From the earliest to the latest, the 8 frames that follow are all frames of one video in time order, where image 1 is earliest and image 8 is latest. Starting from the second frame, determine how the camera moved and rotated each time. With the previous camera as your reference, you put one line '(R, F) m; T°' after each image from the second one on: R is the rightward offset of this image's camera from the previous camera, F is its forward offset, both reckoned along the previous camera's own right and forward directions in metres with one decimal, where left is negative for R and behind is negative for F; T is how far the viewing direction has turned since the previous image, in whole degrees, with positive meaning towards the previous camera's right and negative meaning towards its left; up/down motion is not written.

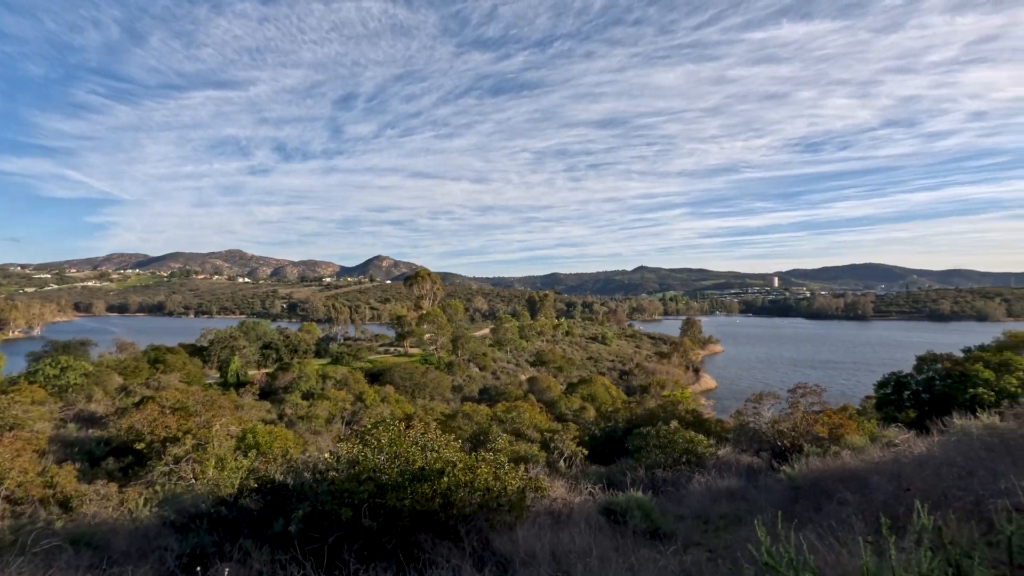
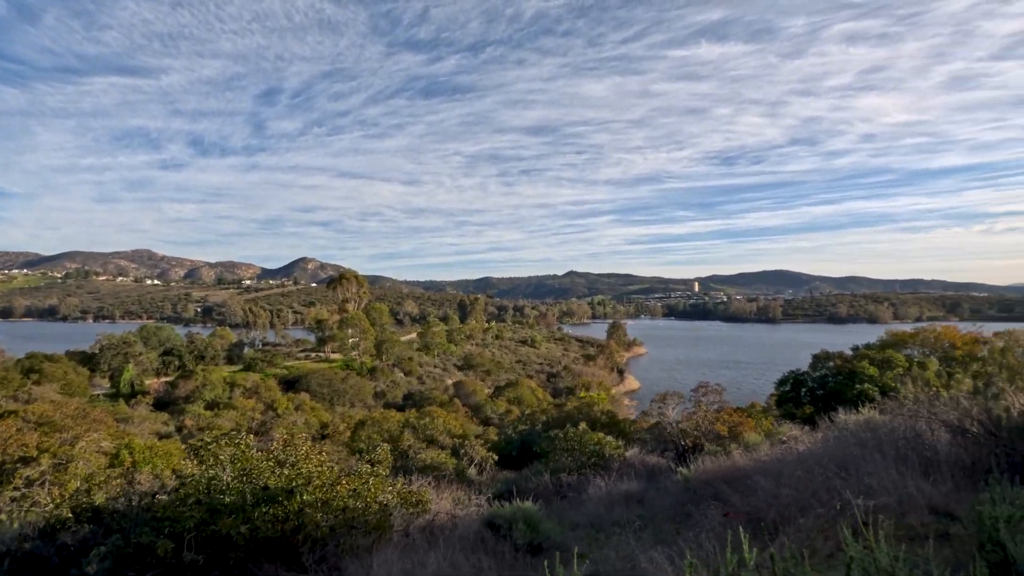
(+0.8, +0.6) m; +7°
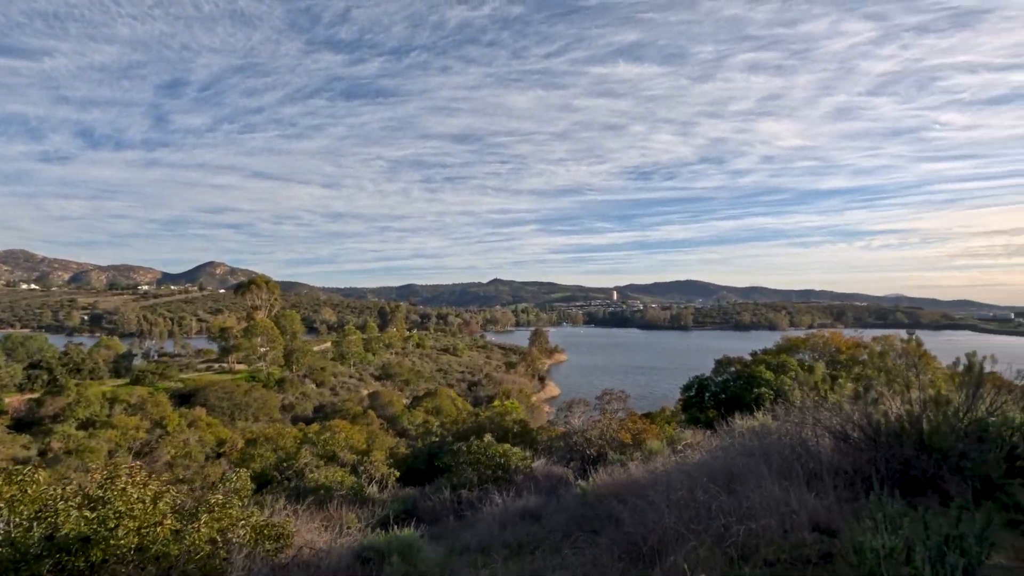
(+0.6, +0.7) m; +8°
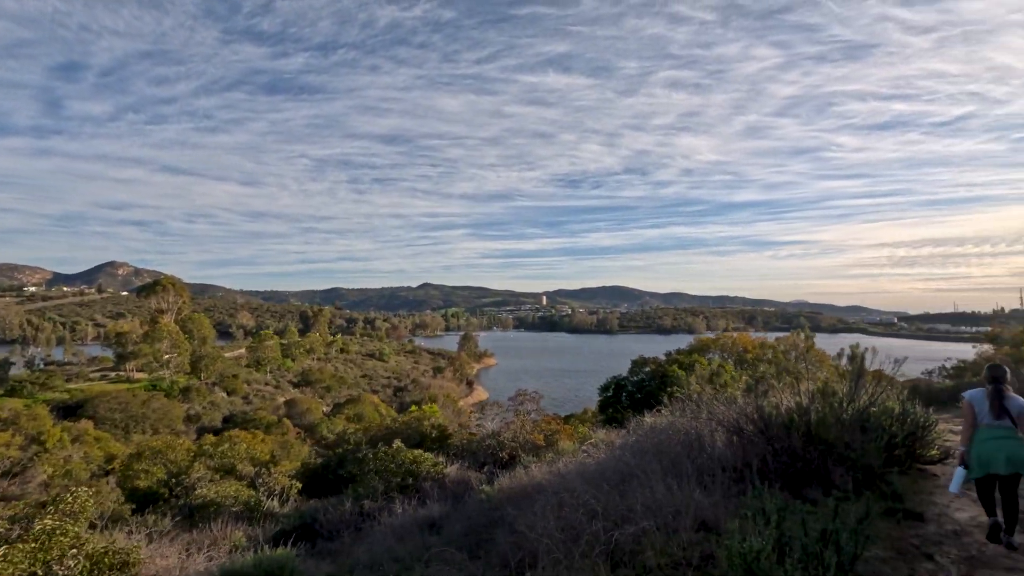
(+0.5, +0.4) m; +7°
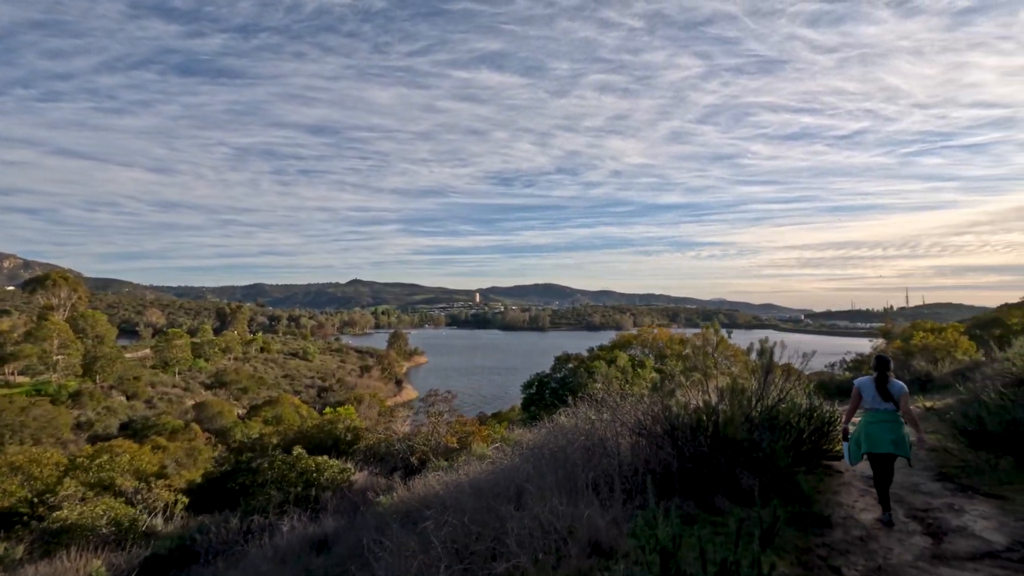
(+0.5, +0.7) m; +7°
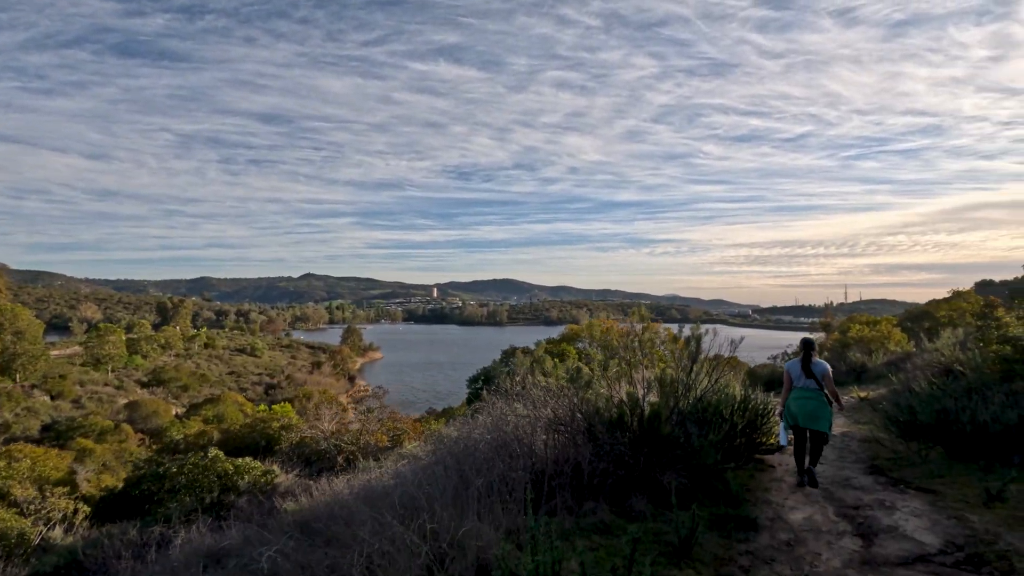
(+0.5, +0.6) m; +5°
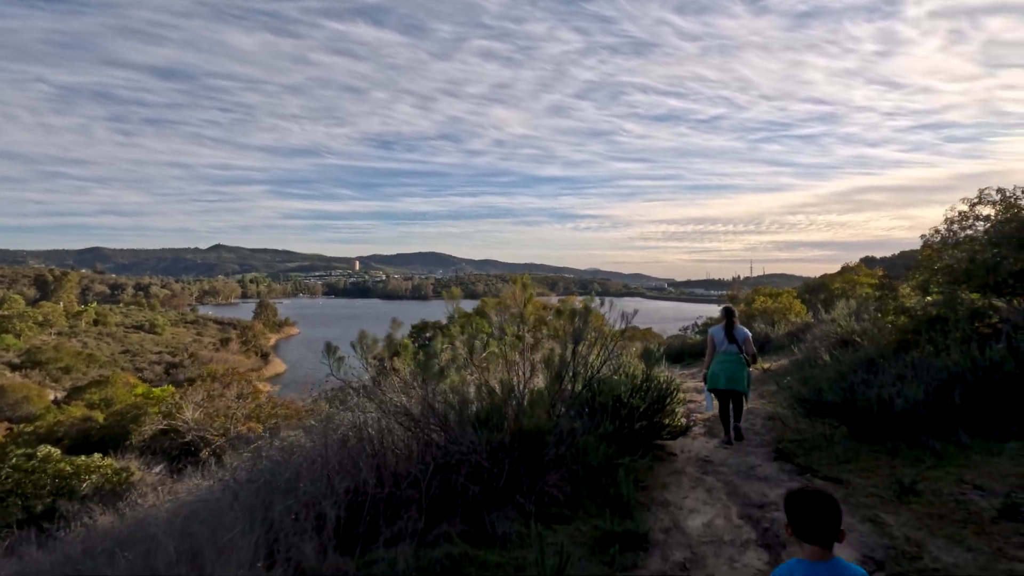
(+0.6, +1.0) m; +8°
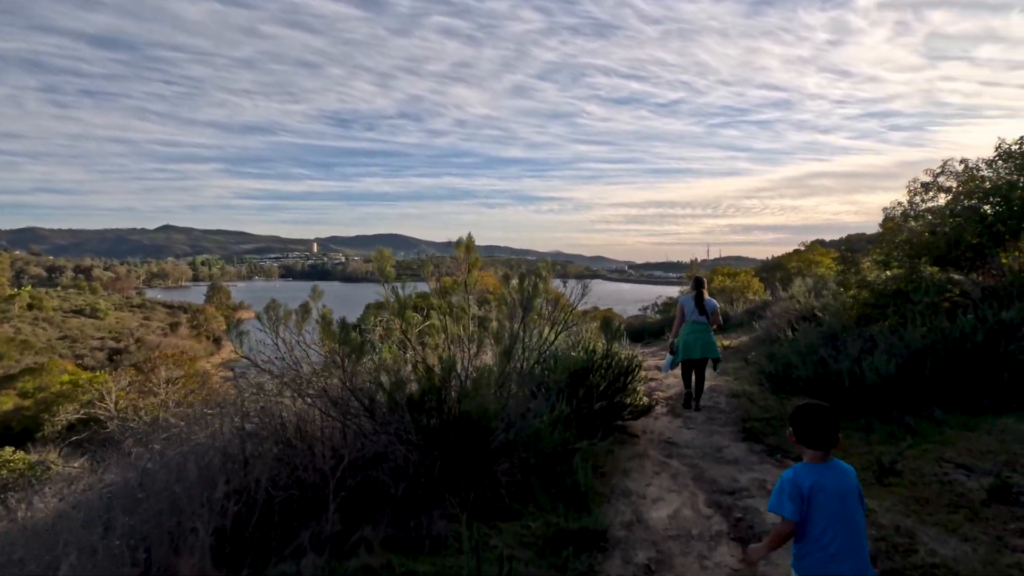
(+0.1, +0.5) m; +4°
